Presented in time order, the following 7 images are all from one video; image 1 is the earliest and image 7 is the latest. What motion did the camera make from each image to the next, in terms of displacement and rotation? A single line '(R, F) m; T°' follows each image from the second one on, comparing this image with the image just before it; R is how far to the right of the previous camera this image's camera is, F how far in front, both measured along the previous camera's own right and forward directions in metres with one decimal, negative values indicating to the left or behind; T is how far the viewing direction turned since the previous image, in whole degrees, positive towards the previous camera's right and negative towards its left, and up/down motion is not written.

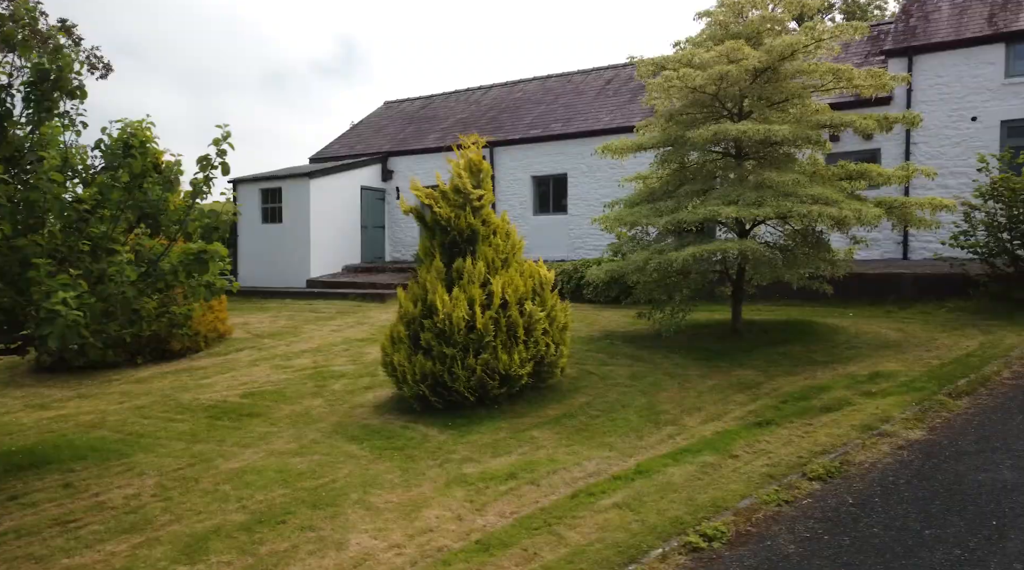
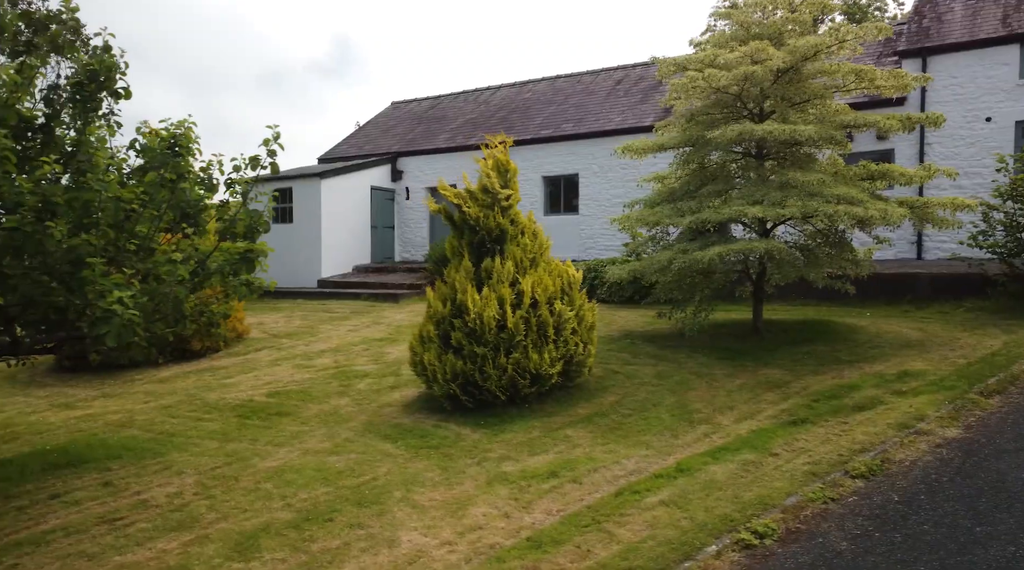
(-0.3, 0.0) m; 0°
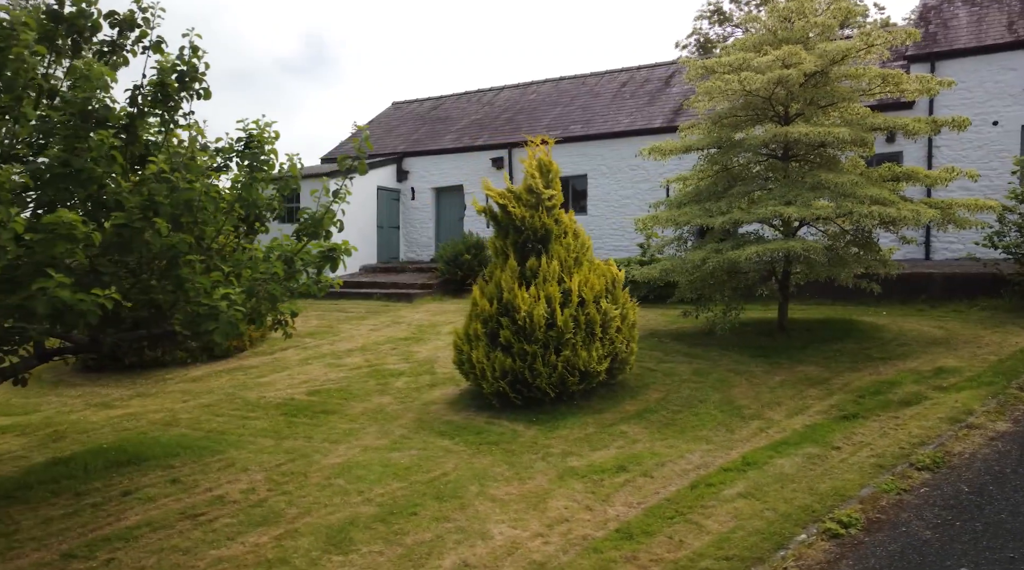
(-0.6, -0.1) m; +2°
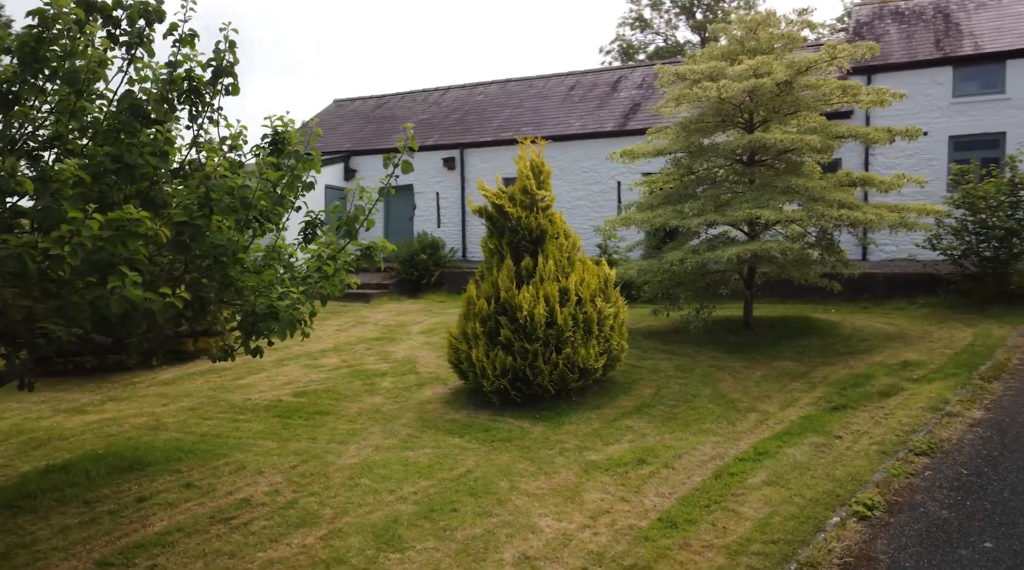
(-0.8, -0.1) m; +6°
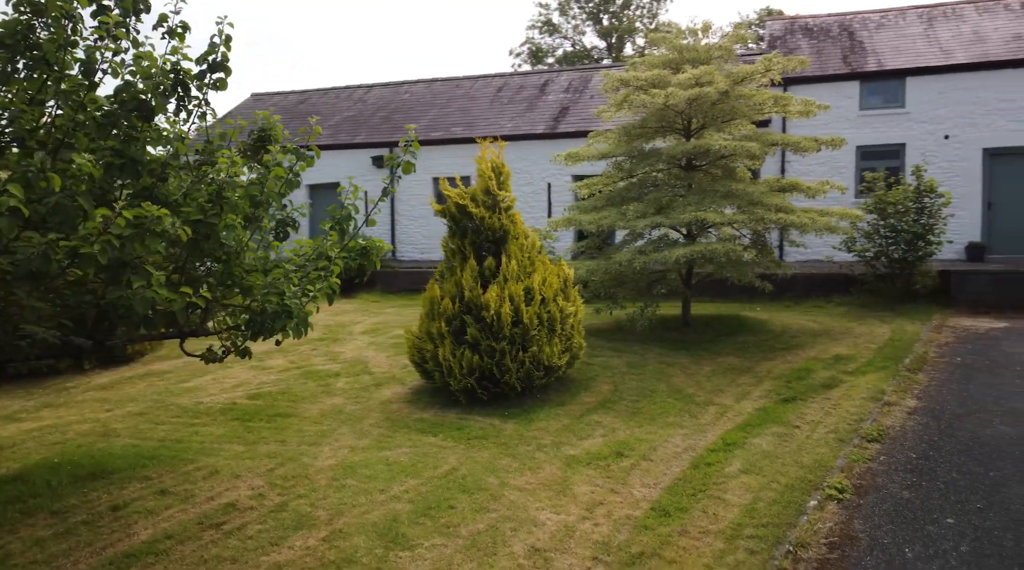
(-0.6, -0.1) m; +7°
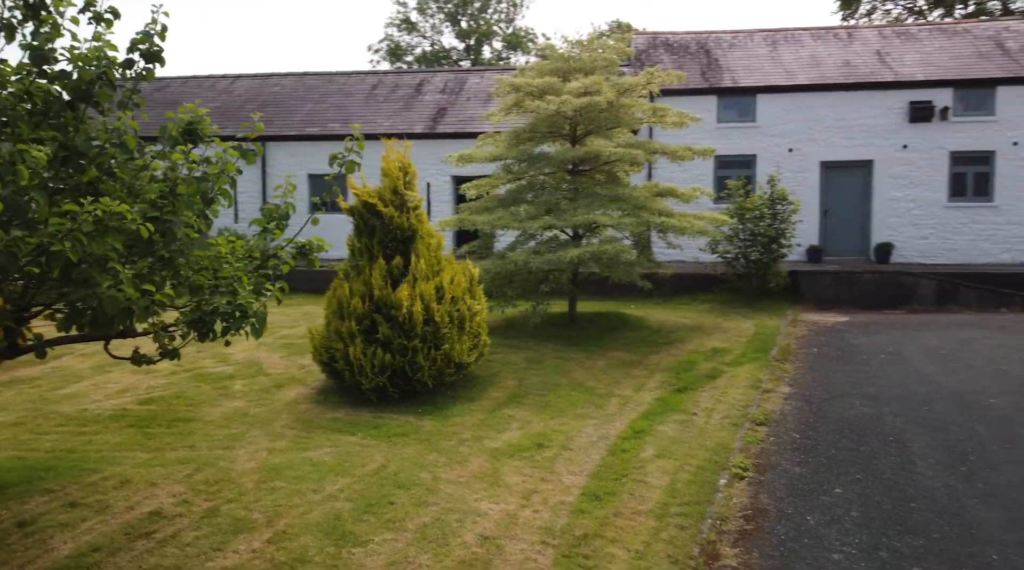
(-0.6, -0.1) m; +11°
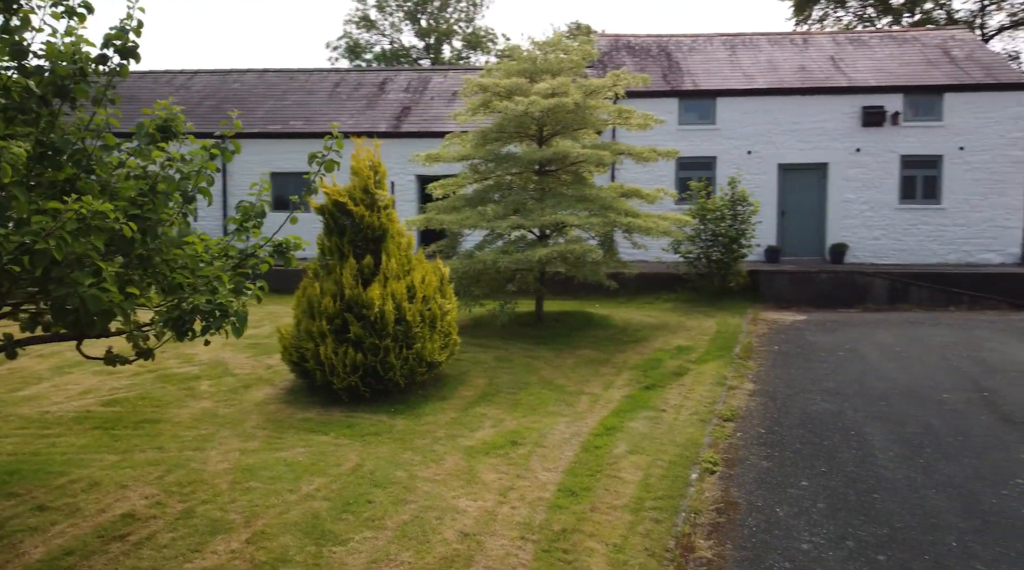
(-0.1, 0.0) m; +3°
